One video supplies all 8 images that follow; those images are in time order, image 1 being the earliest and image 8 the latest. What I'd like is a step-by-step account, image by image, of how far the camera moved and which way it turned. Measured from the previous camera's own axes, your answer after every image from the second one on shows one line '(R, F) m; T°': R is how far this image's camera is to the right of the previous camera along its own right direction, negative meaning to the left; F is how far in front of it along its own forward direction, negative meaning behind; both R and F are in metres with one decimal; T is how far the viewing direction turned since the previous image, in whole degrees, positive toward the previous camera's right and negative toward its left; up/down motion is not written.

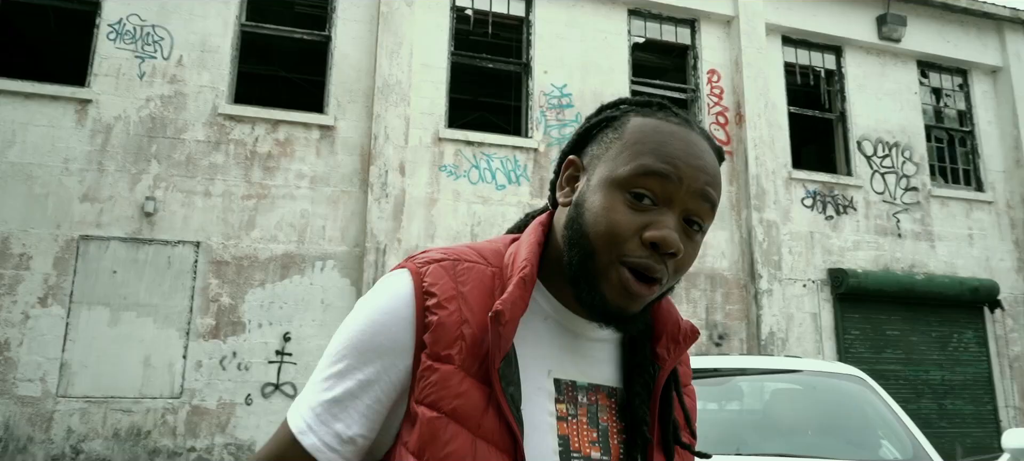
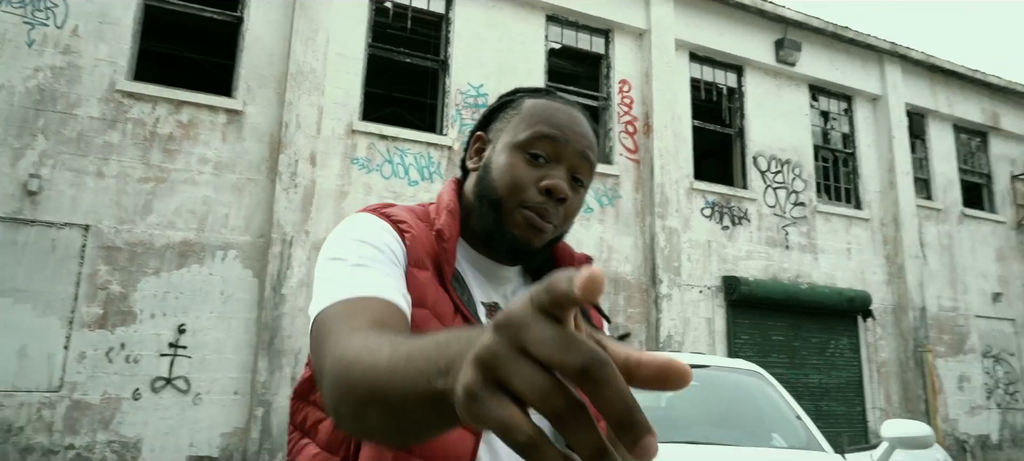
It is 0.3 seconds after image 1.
(0.0, 0.0) m; +8°
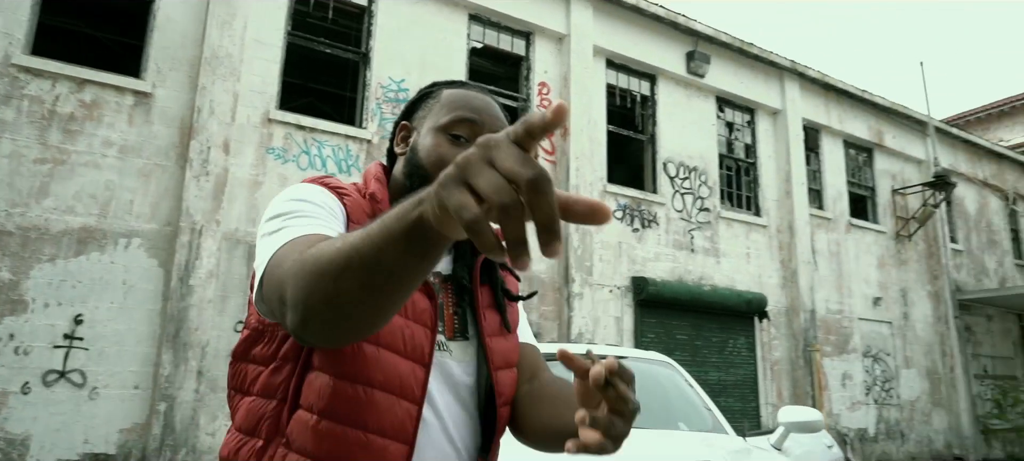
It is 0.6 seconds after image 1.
(0.0, -0.1) m; +7°
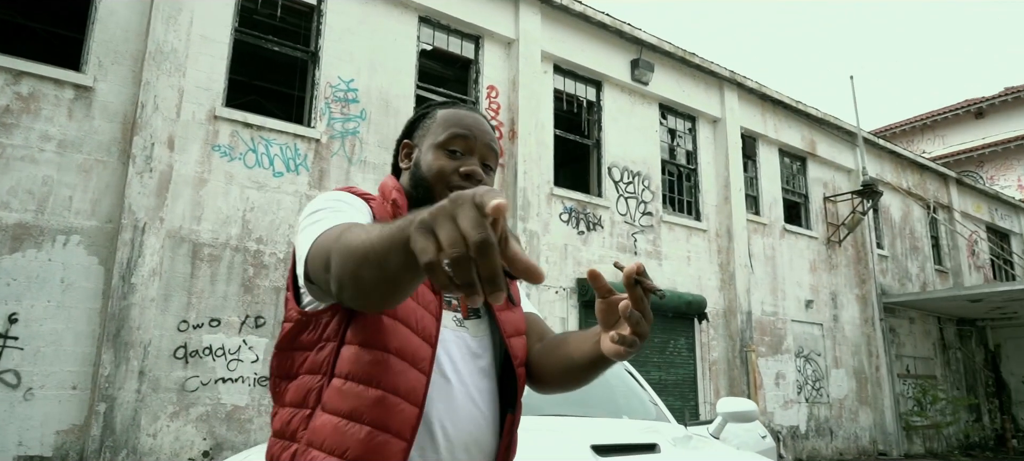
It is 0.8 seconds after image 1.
(0.0, -0.1) m; +4°
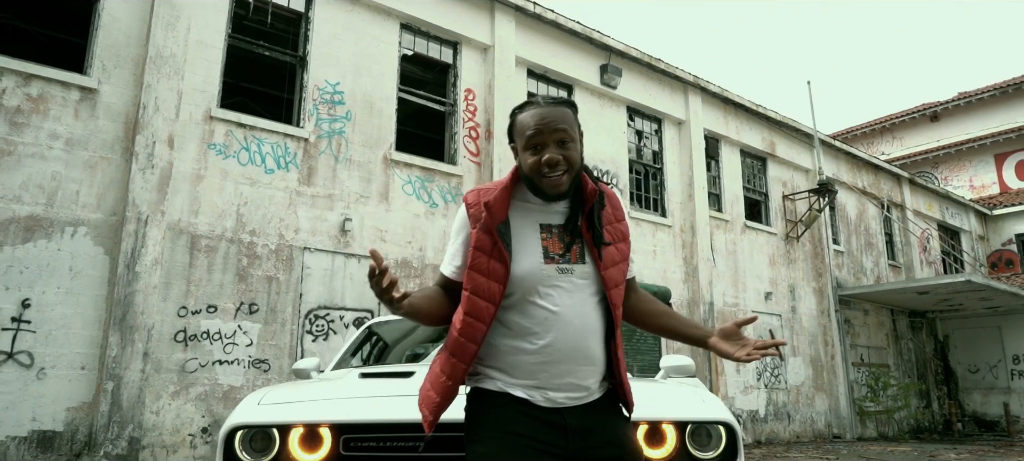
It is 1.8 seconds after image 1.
(0.0, -0.6) m; +2°
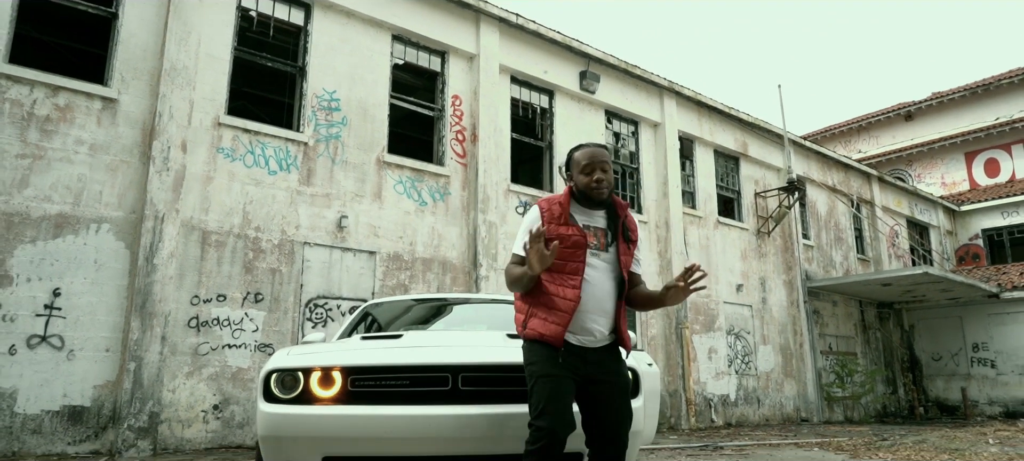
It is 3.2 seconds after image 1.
(+0.1, -0.8) m; +1°
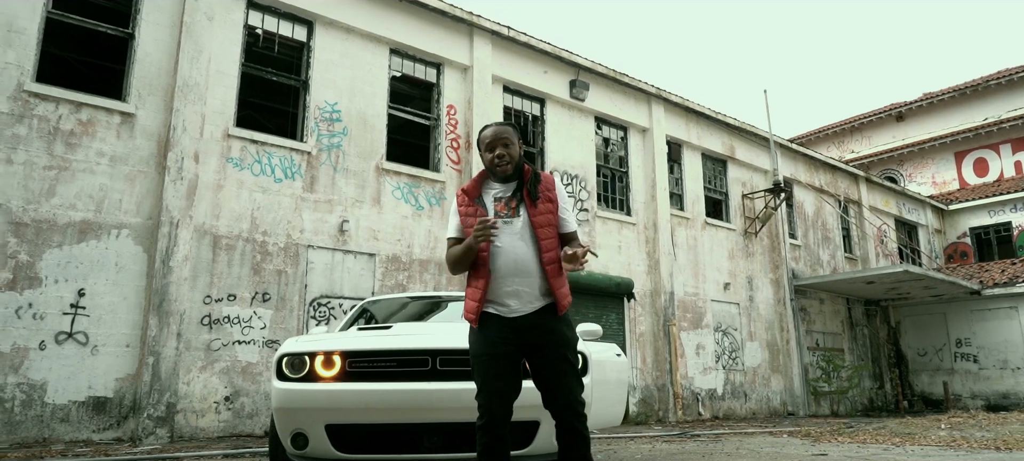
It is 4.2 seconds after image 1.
(+0.2, -0.6) m; 0°
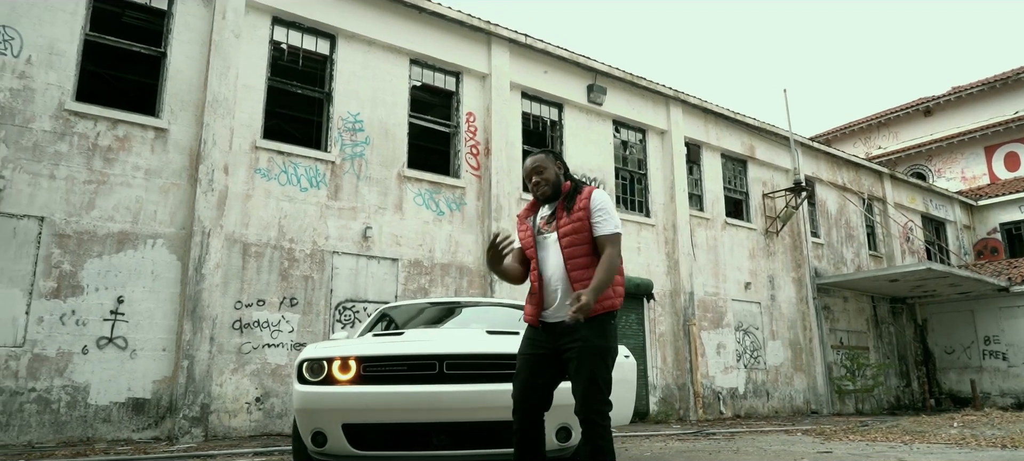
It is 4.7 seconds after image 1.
(+0.1, -0.2) m; -2°
